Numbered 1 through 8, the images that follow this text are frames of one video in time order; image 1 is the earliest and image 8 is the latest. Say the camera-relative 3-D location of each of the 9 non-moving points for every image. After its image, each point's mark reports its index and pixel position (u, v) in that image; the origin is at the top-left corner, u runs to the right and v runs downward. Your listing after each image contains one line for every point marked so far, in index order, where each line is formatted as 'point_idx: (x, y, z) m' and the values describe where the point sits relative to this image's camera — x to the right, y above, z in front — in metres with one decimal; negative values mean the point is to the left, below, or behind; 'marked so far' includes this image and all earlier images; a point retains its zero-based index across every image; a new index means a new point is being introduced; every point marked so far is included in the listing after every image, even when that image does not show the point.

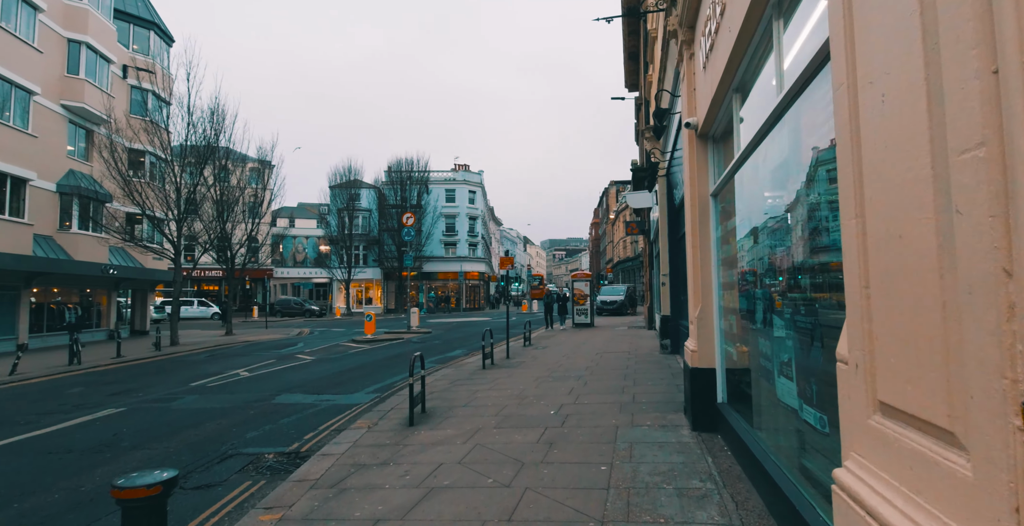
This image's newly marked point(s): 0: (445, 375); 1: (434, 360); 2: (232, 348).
0: (-1.4, -2.4, +11.3) m
1: (-2.1, -2.6, +14.2) m
2: (-10.5, -3.2, +20.0) m
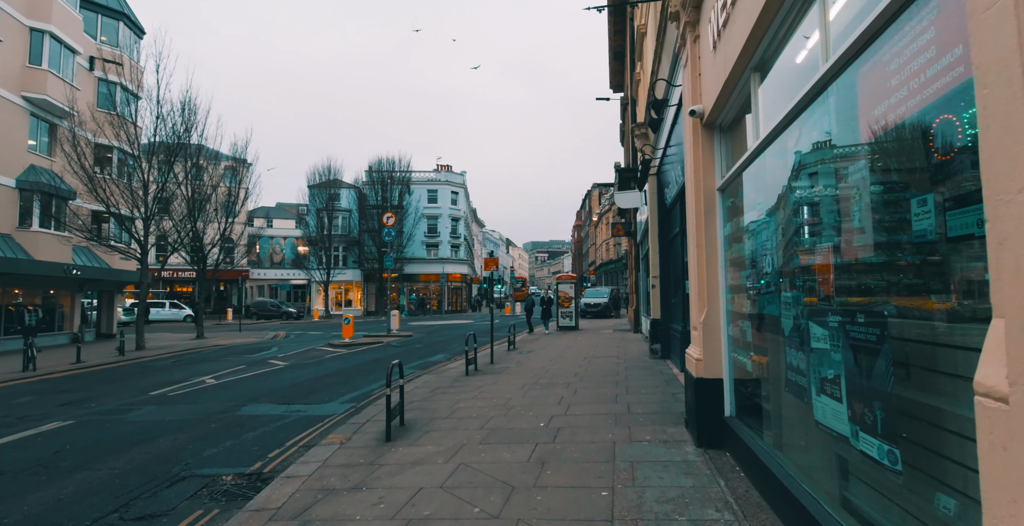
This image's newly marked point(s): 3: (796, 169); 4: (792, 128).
0: (-1.7, -2.4, +10.7) m
1: (-2.5, -2.6, +13.5) m
2: (-11.0, -3.2, +19.1) m
3: (+1.9, +0.6, +3.5) m
4: (+1.9, +0.9, +3.5) m
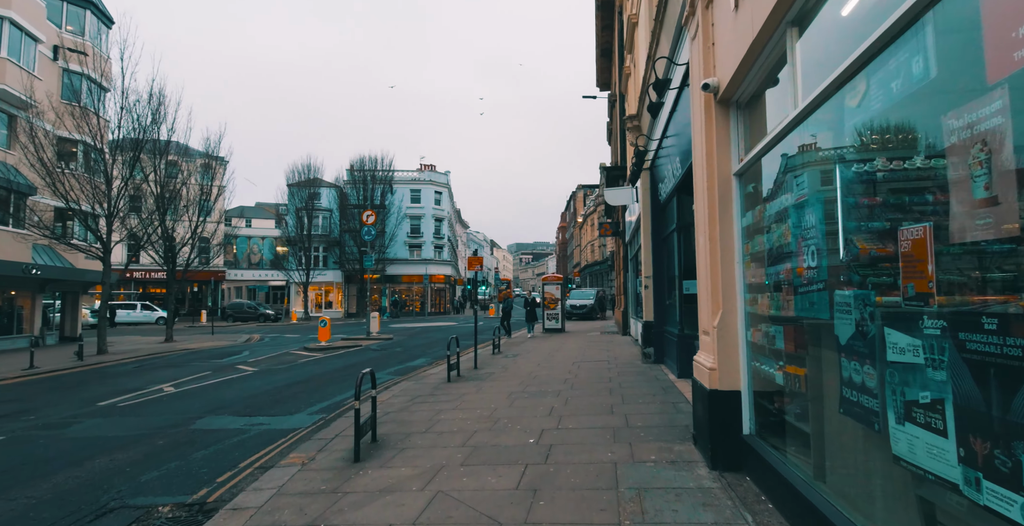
0: (-2.0, -2.4, +9.9) m
1: (-2.8, -2.6, +12.7) m
2: (-11.6, -3.2, +18.0) m
3: (+1.8, +0.6, +2.8) m
4: (+1.8, +0.9, +2.9) m
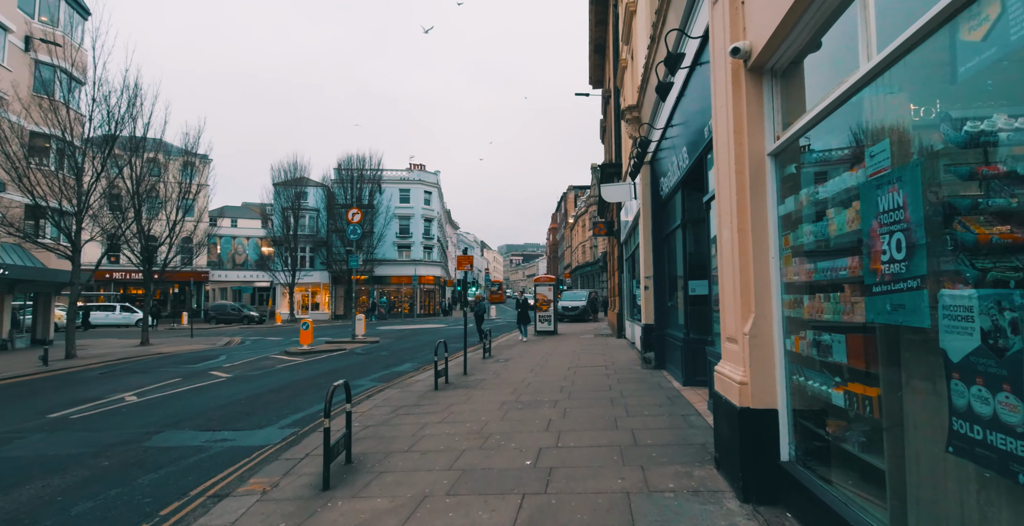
0: (-2.1, -2.3, +9.1) m
1: (-3.0, -2.6, +11.9) m
2: (-11.9, -3.1, +17.0) m
3: (+1.8, +0.7, +2.1) m
4: (+1.8, +1.0, +2.2) m
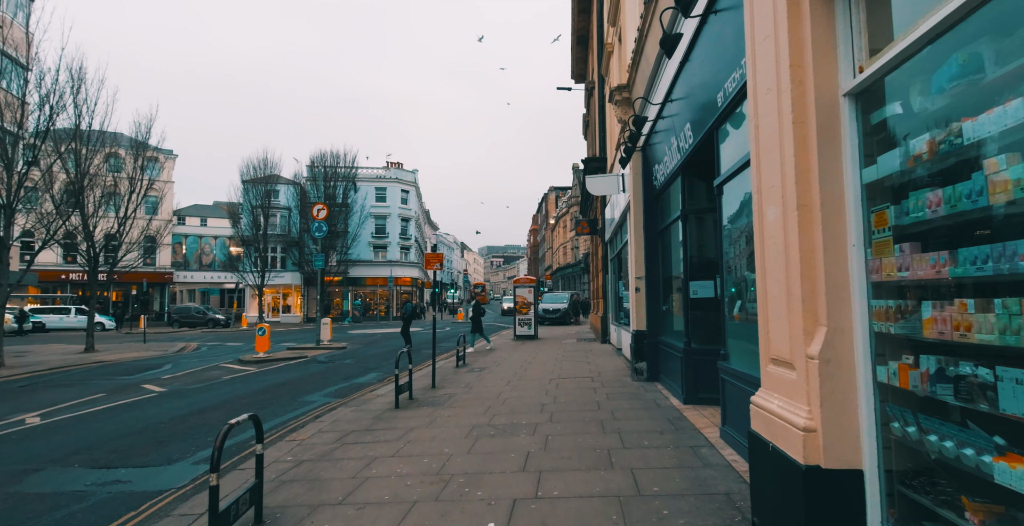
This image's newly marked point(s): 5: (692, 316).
0: (-2.5, -2.3, +7.7) m
1: (-3.5, -2.5, +10.5) m
2: (-12.5, -3.1, +15.2) m
3: (+1.7, +0.7, +0.8) m
4: (+1.7, +1.0, +0.9) m
5: (+2.5, -0.8, +7.5) m
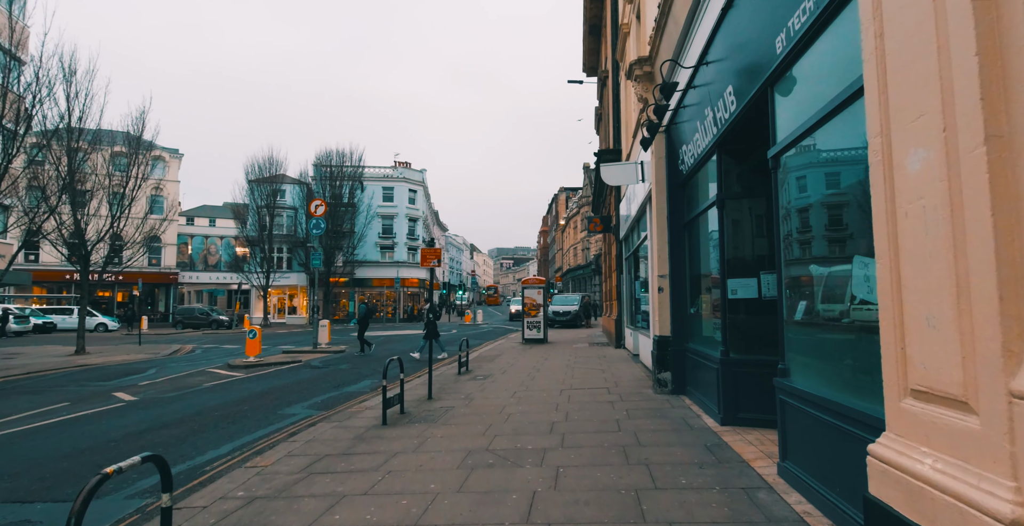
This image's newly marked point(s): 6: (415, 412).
0: (-2.5, -2.2, +6.5) m
1: (-3.4, -2.5, +9.4) m
2: (-12.3, -3.0, +14.3) m
3: (+1.6, +0.8, -0.3) m
4: (+1.6, +1.1, -0.3) m
5: (+2.6, -0.7, +6.3) m
6: (-1.5, -2.3, +8.0) m
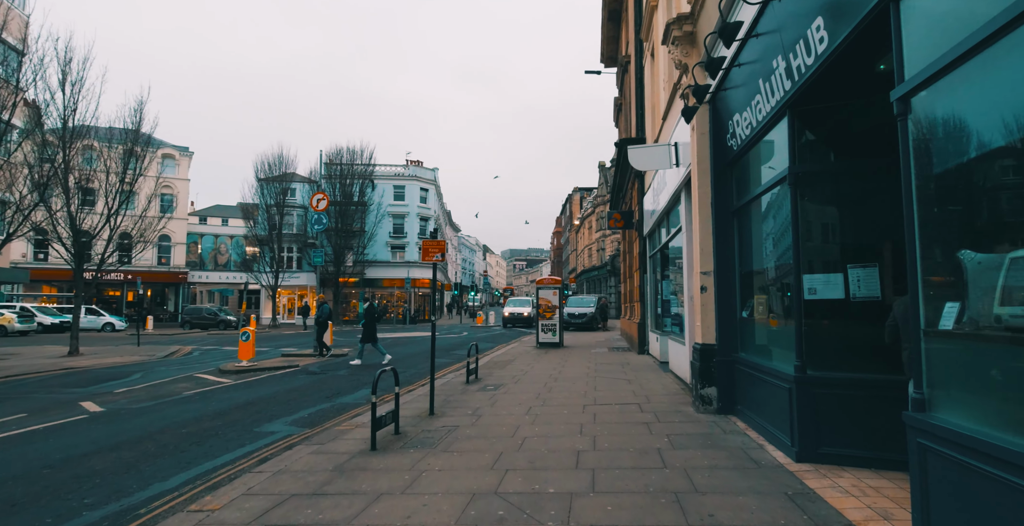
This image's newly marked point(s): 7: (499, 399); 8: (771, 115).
0: (-2.3, -2.1, +5.3) m
1: (-3.2, -2.4, +8.1) m
2: (-12.0, -2.9, +13.3) m
3: (+1.6, +0.9, -1.7) m
4: (+1.6, +1.2, -1.6) m
5: (+2.8, -0.6, +4.9) m
6: (-1.3, -2.2, +6.8) m
7: (-0.3, -2.3, +9.2) m
8: (+2.7, +1.6, +5.6) m
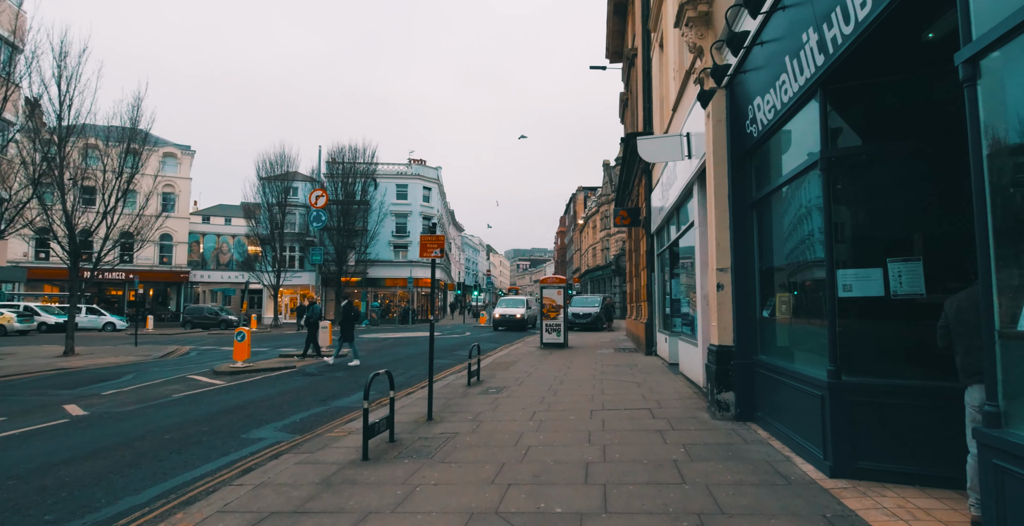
0: (-2.3, -2.1, +4.8) m
1: (-3.2, -2.3, +7.7) m
2: (-11.9, -2.9, +12.9) m
3: (+1.6, +1.0, -2.2) m
4: (+1.6, +1.3, -2.1) m
5: (+2.8, -0.5, +4.5) m
6: (-1.2, -2.1, +6.3) m
7: (-0.2, -2.3, +8.7) m
8: (+2.7, +1.6, +5.2) m
